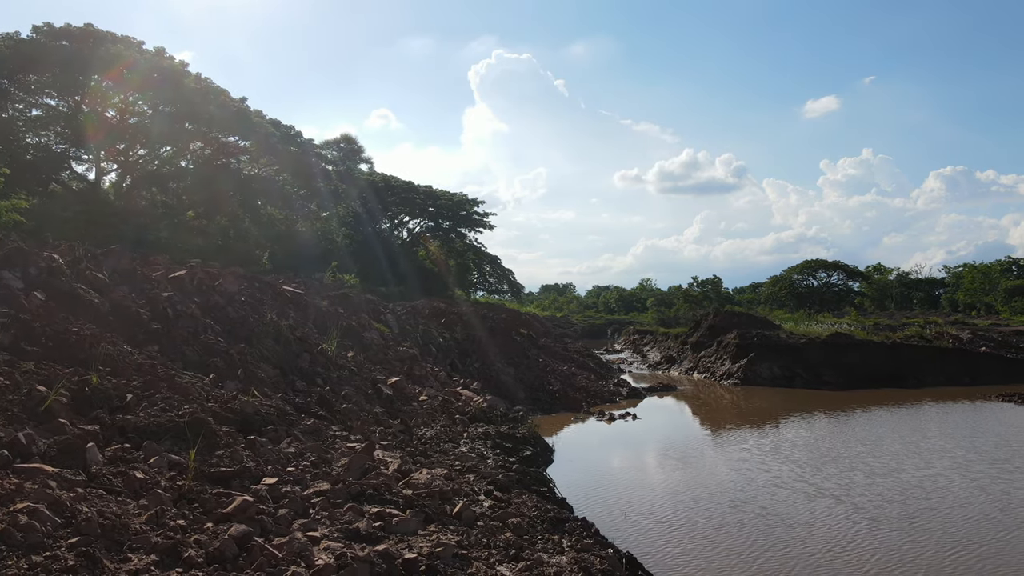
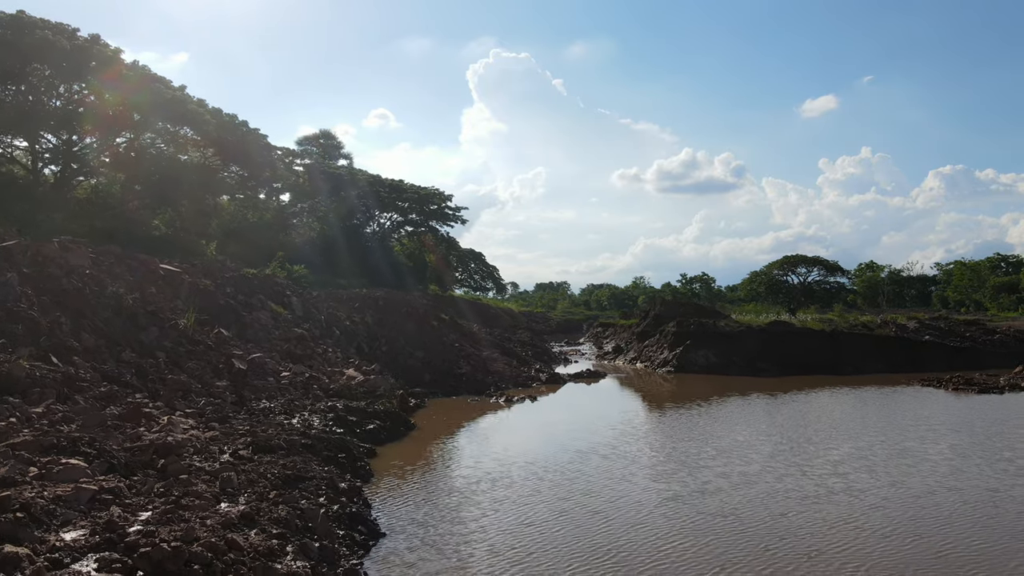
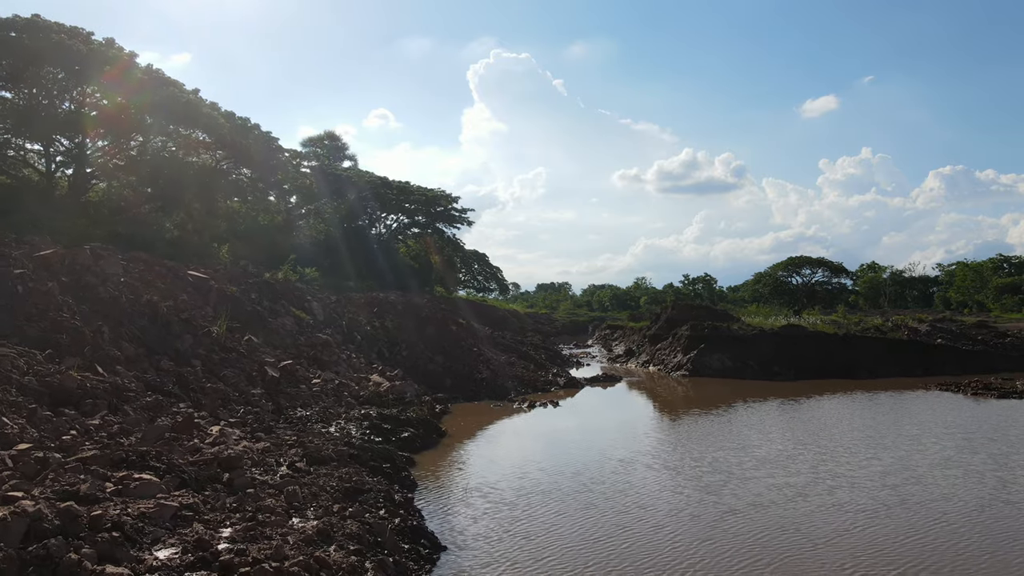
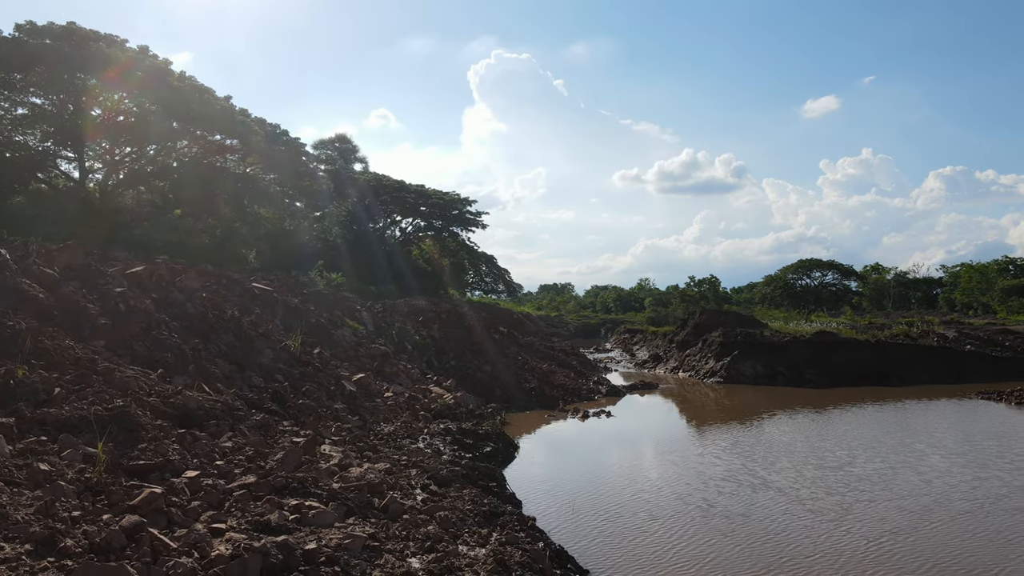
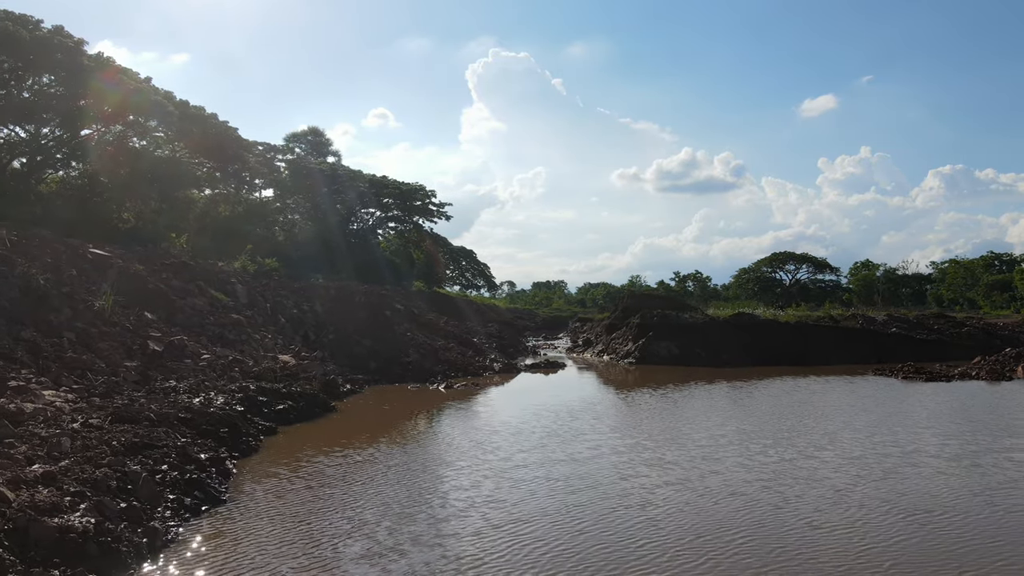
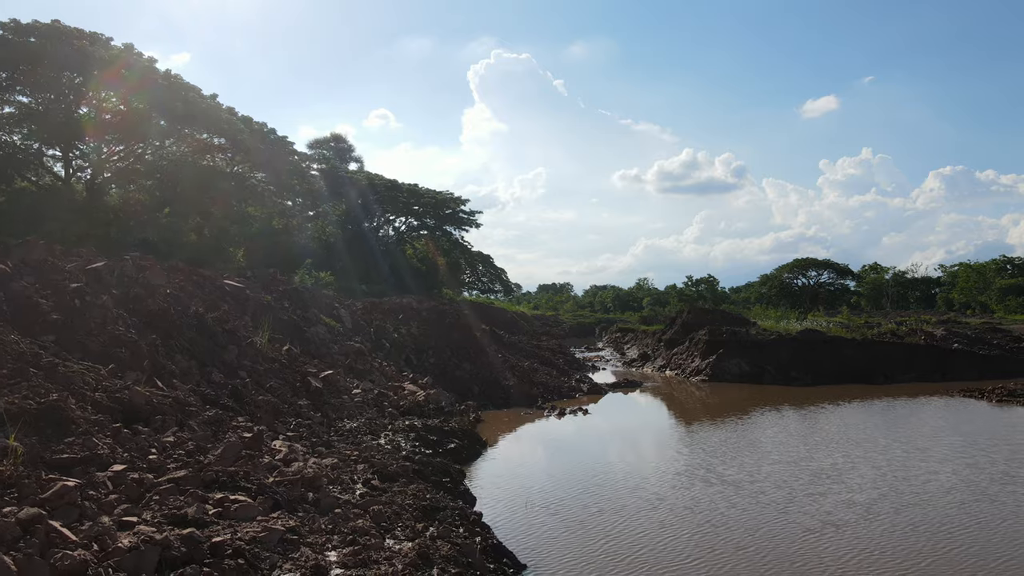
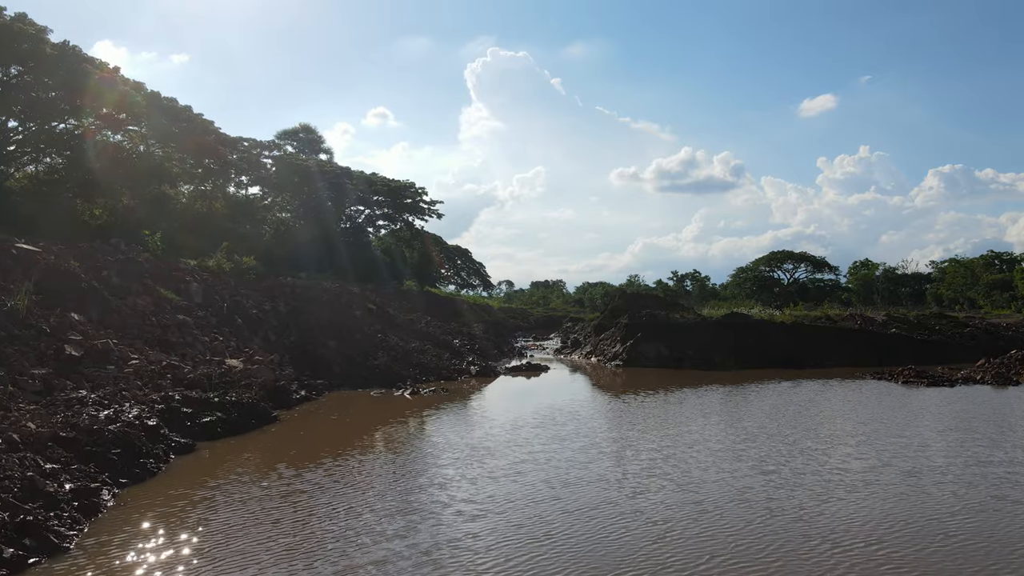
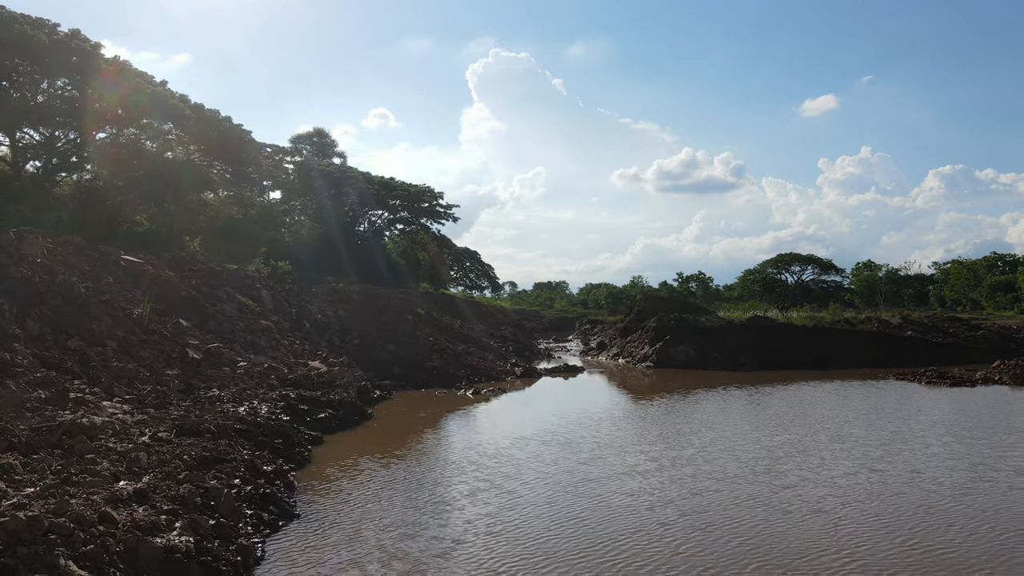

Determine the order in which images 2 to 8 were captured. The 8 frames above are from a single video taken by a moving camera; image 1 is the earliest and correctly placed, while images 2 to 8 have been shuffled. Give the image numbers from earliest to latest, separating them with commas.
4, 6, 3, 2, 8, 5, 7
